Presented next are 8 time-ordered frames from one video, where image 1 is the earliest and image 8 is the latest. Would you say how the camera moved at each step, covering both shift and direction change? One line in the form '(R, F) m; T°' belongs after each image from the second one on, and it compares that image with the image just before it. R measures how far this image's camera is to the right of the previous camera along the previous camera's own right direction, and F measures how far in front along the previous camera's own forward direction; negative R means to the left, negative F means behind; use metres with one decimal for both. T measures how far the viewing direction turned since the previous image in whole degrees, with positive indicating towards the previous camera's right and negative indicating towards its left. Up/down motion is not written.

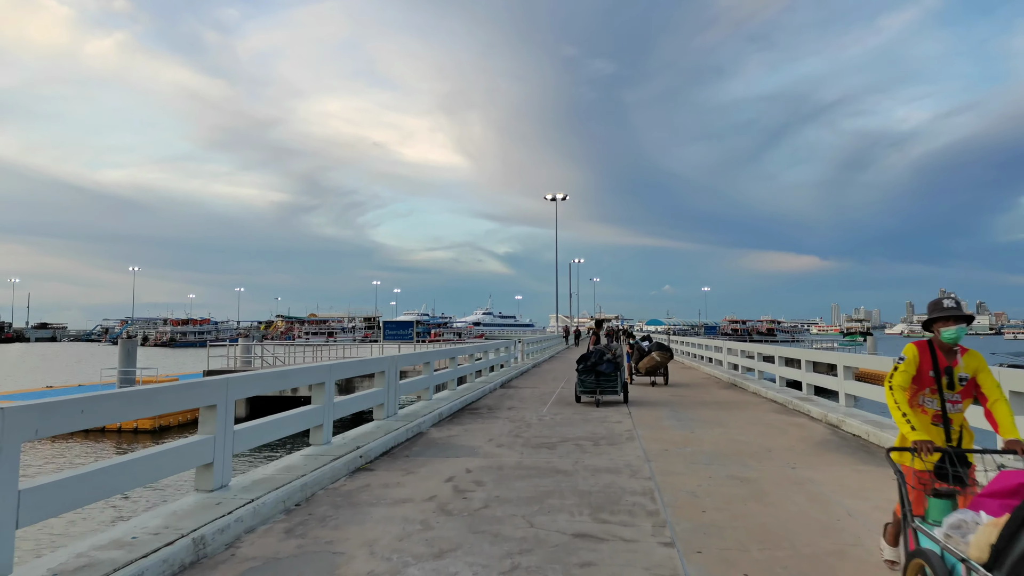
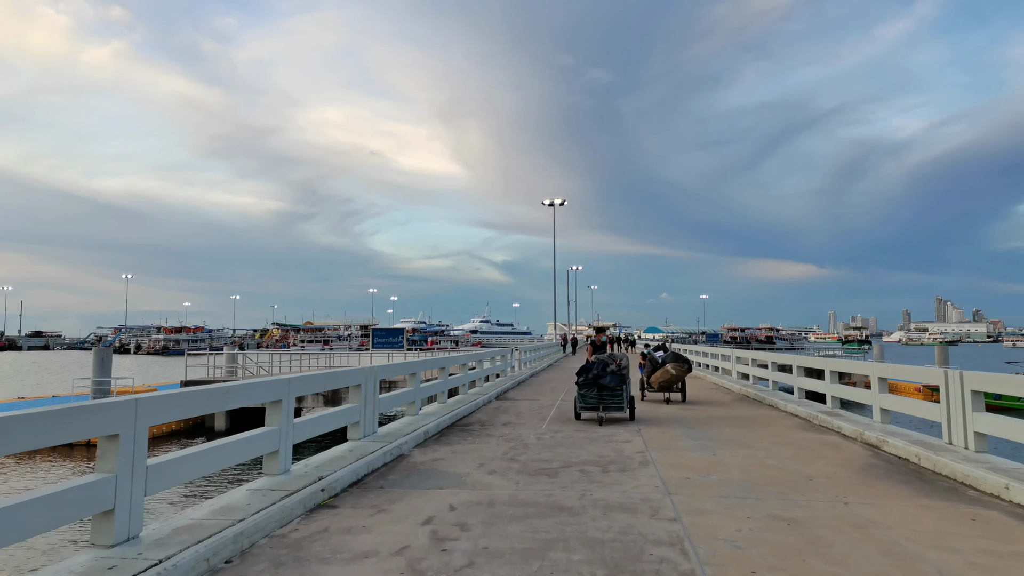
(0.0, +1.2) m; 0°
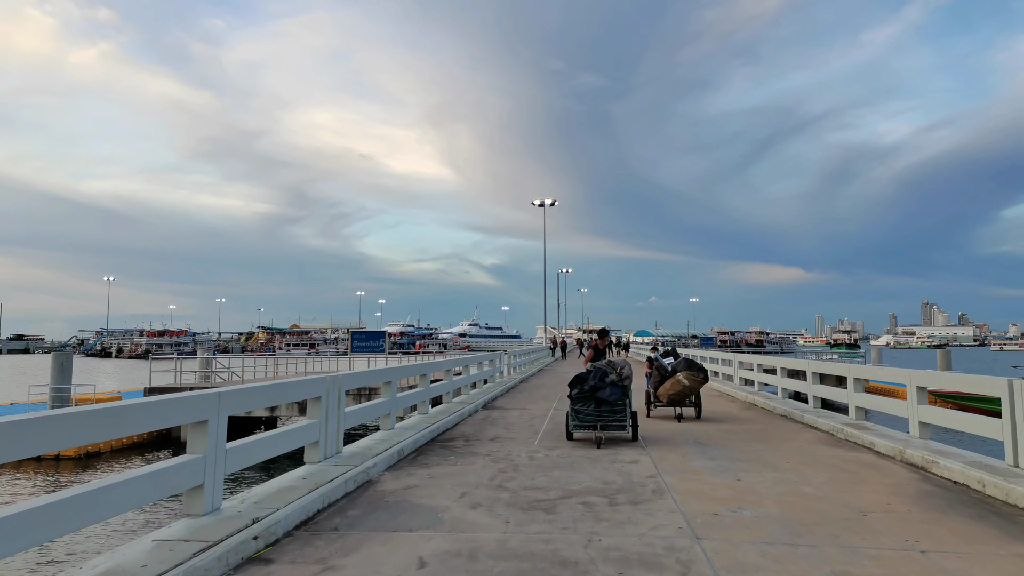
(0.0, +1.3) m; +1°
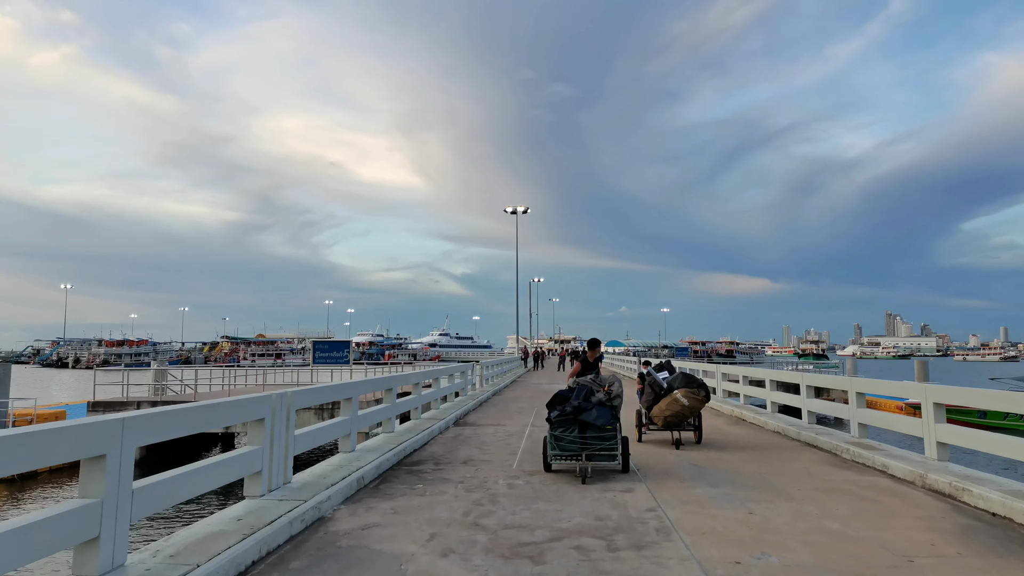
(-0.1, +1.0) m; +2°
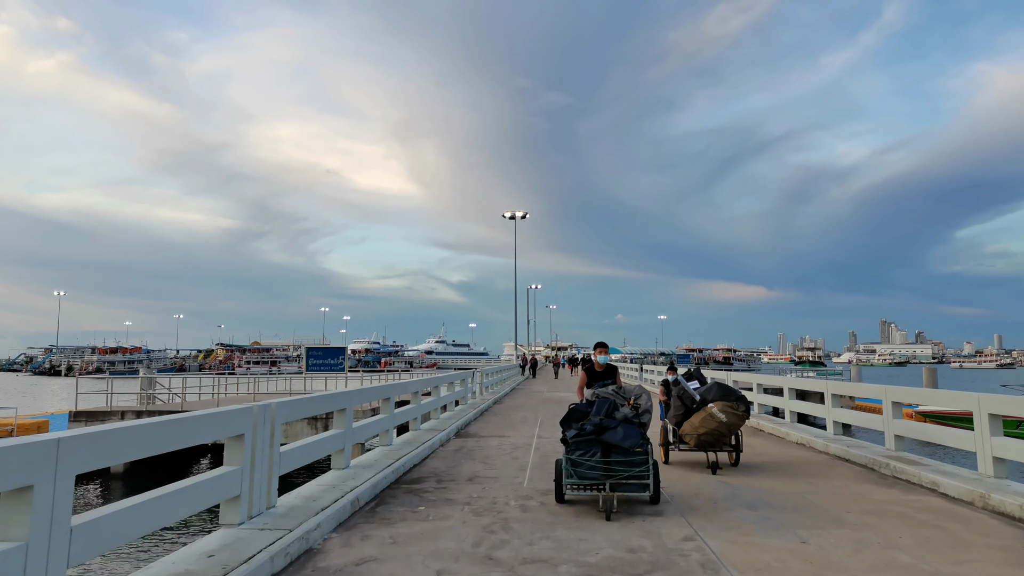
(-0.1, +0.8) m; 0°
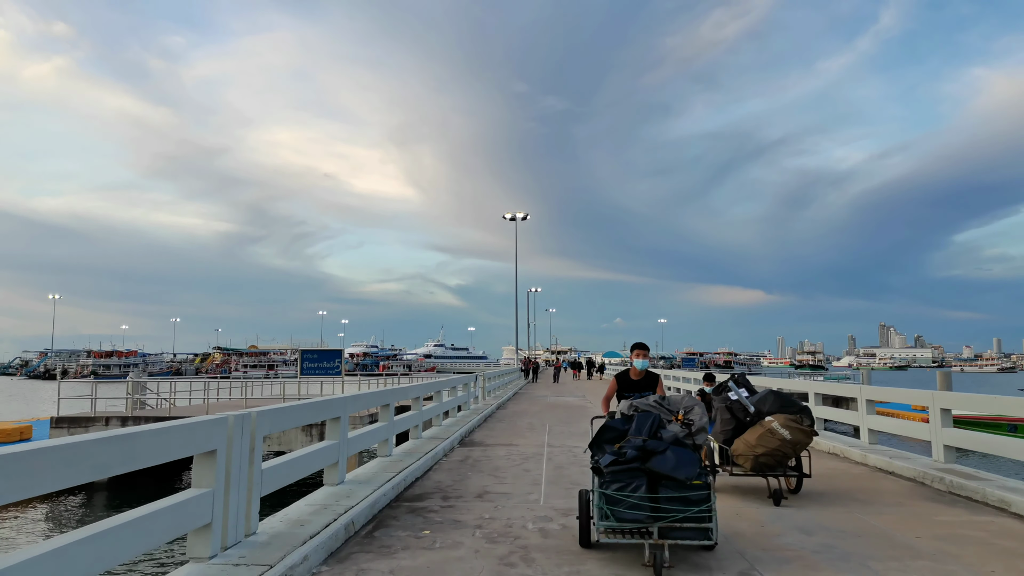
(-0.1, +0.8) m; 0°
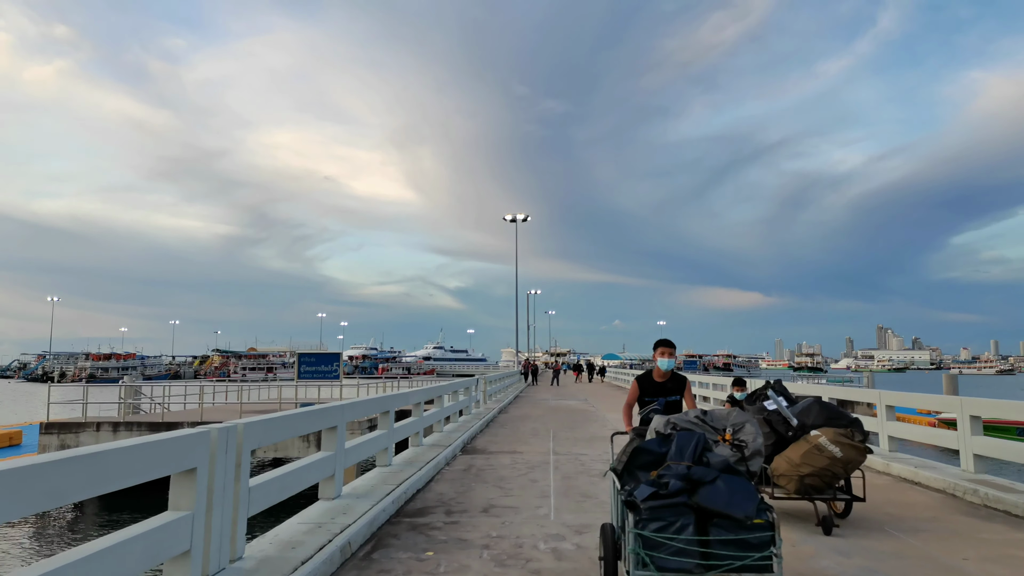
(-0.1, +0.4) m; 0°
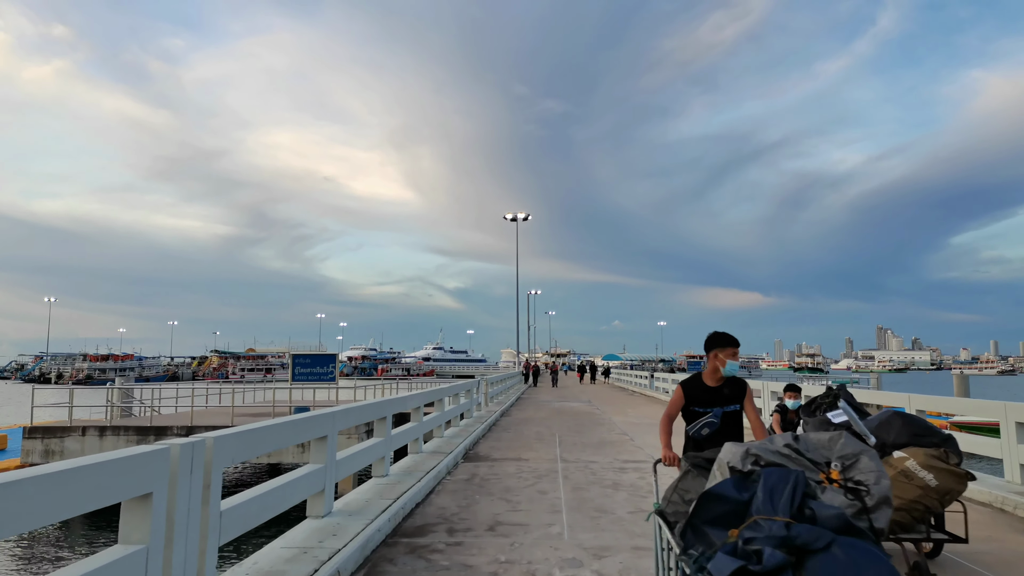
(-0.1, +0.6) m; 0°
